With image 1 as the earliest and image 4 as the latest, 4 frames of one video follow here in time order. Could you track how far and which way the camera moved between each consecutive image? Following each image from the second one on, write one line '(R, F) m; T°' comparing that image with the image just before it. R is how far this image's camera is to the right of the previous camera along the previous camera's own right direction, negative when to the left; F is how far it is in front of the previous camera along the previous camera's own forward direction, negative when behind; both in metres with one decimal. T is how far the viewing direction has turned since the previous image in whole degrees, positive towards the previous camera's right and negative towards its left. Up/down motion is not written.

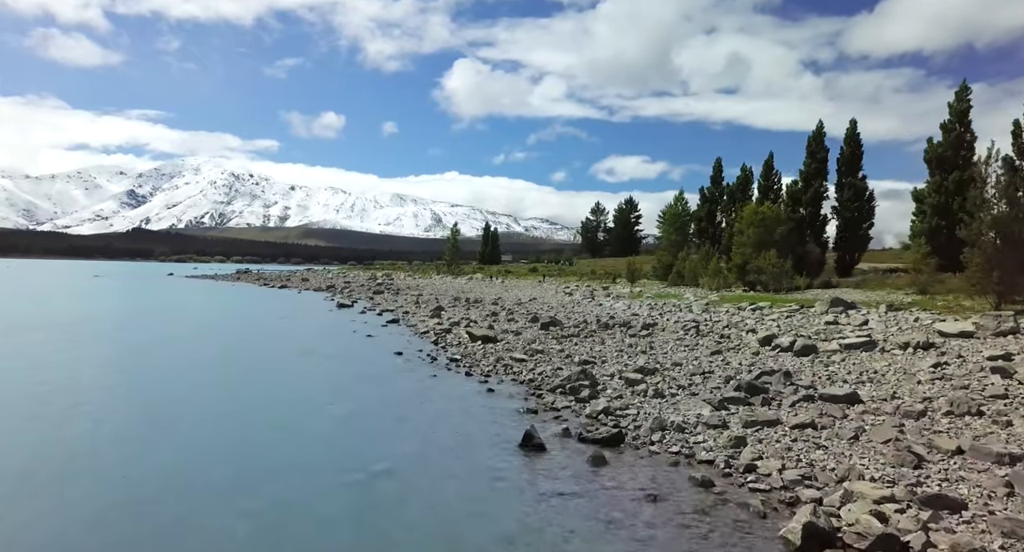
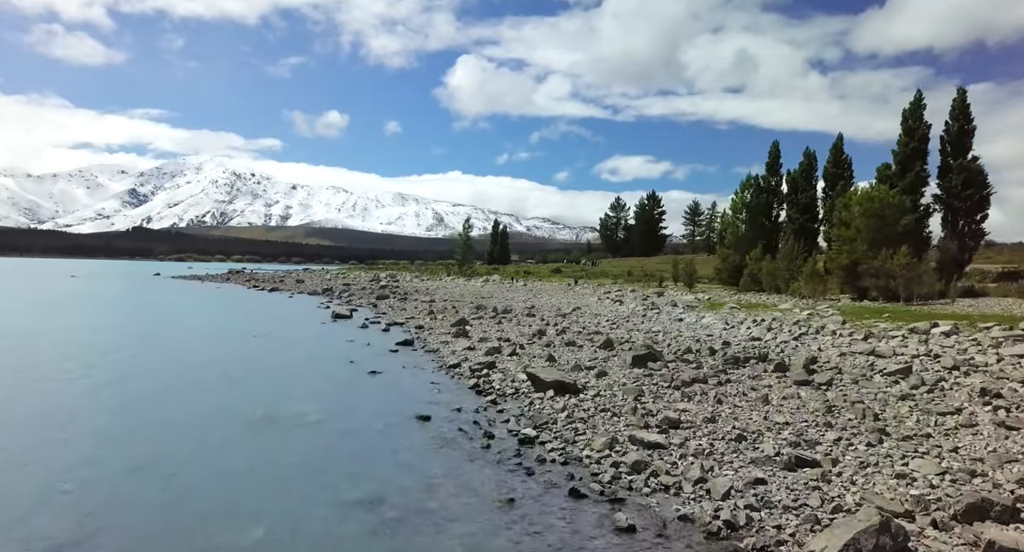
(-2.2, +10.7) m; 0°
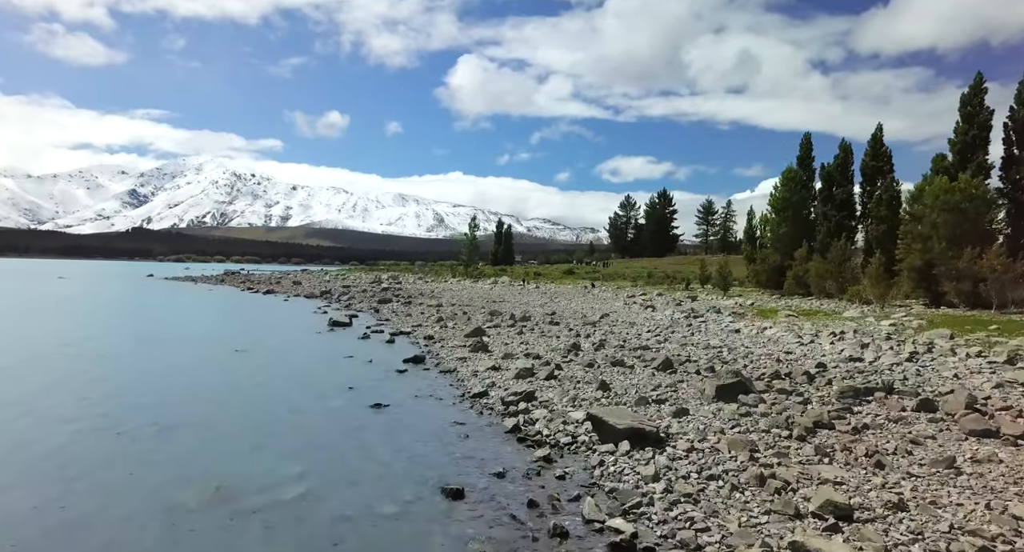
(-1.1, +5.0) m; 0°
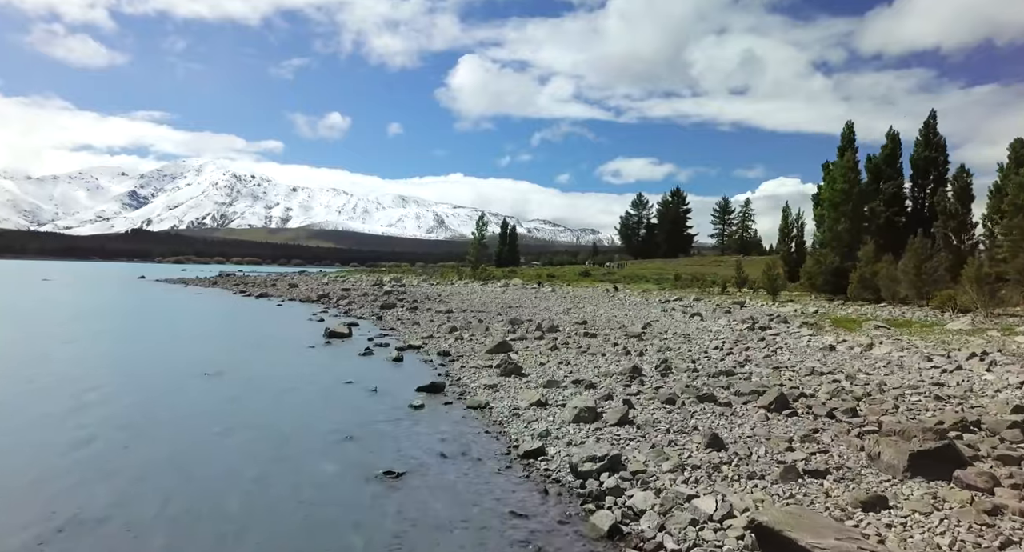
(-1.2, +5.7) m; 0°
